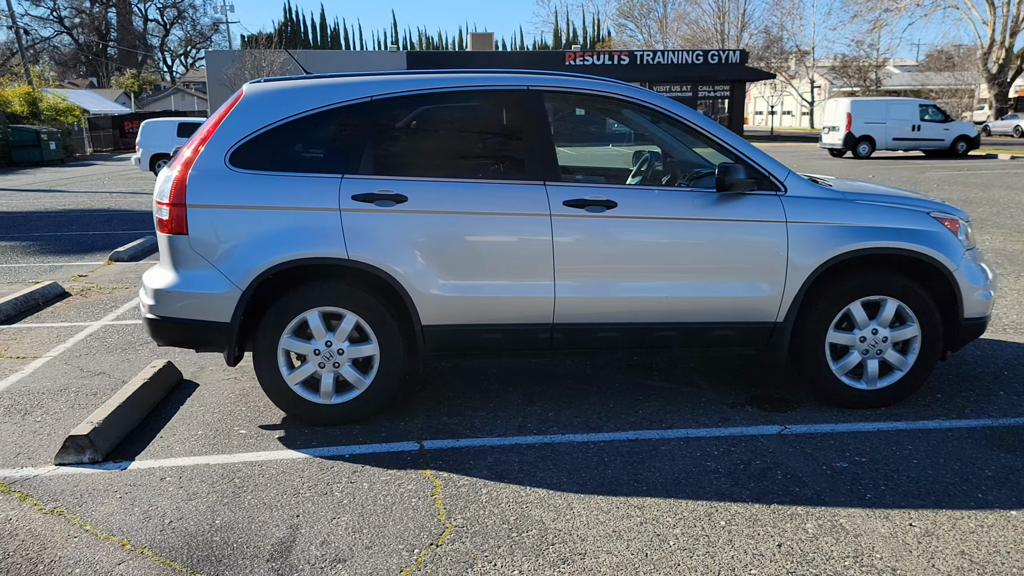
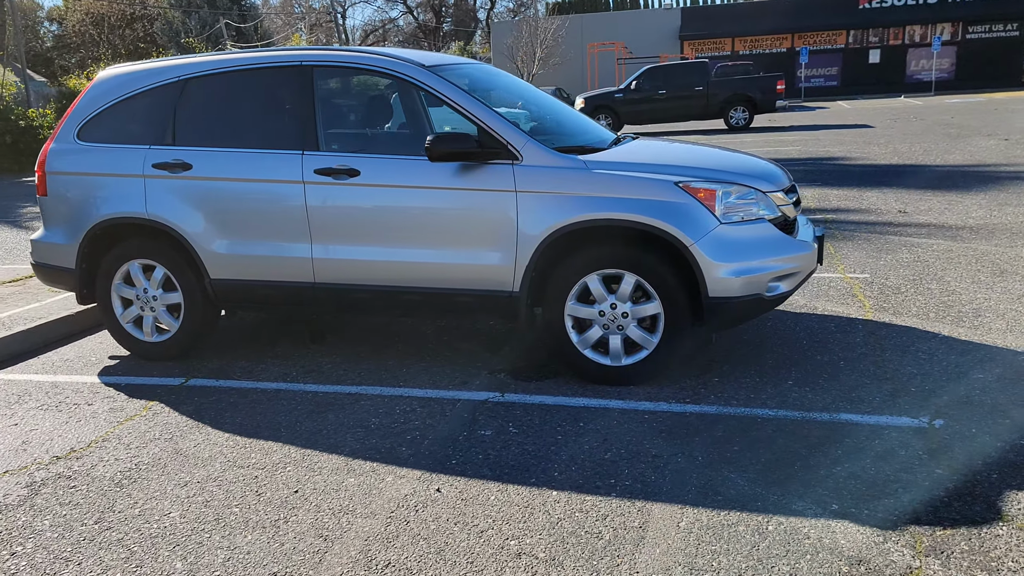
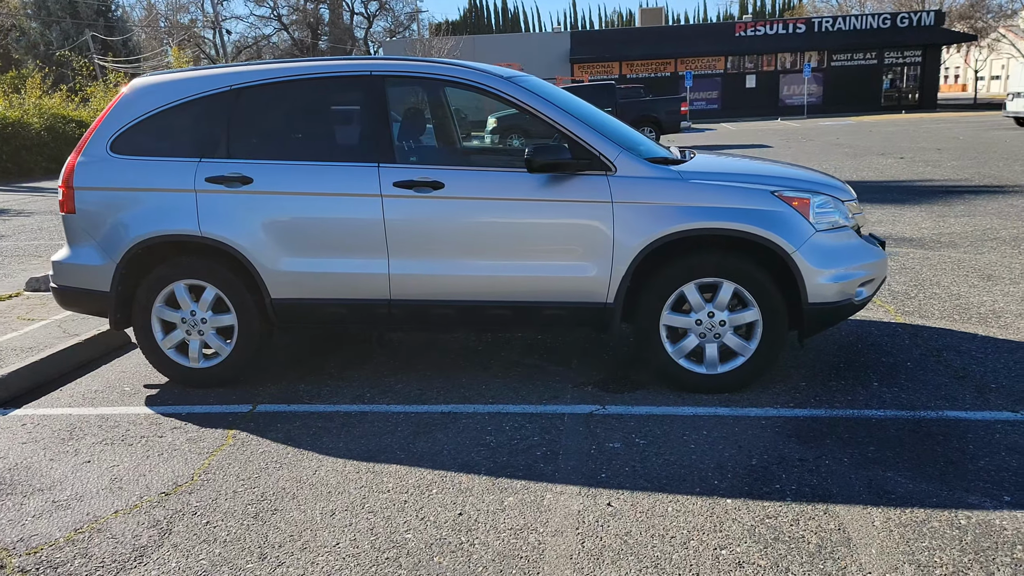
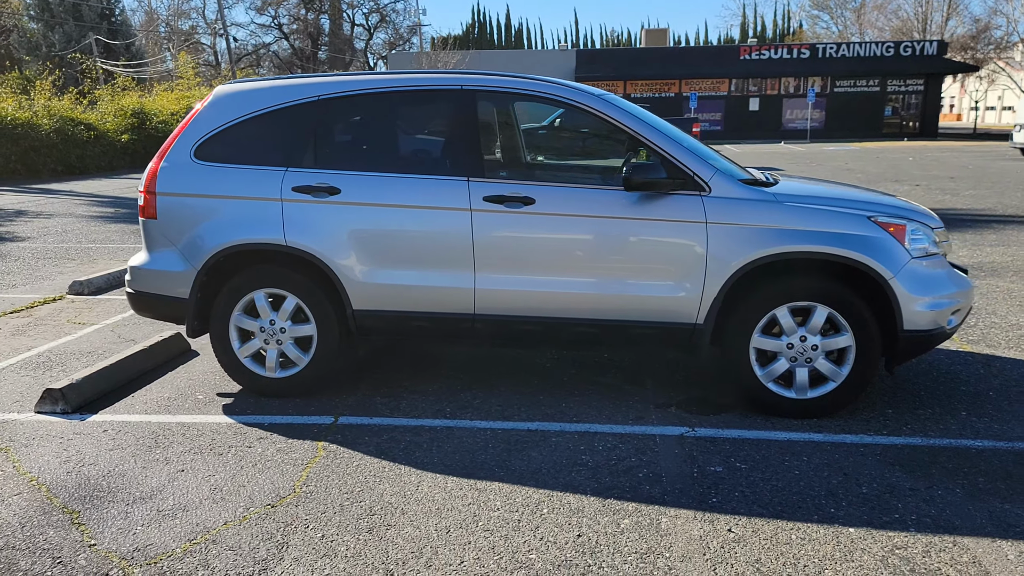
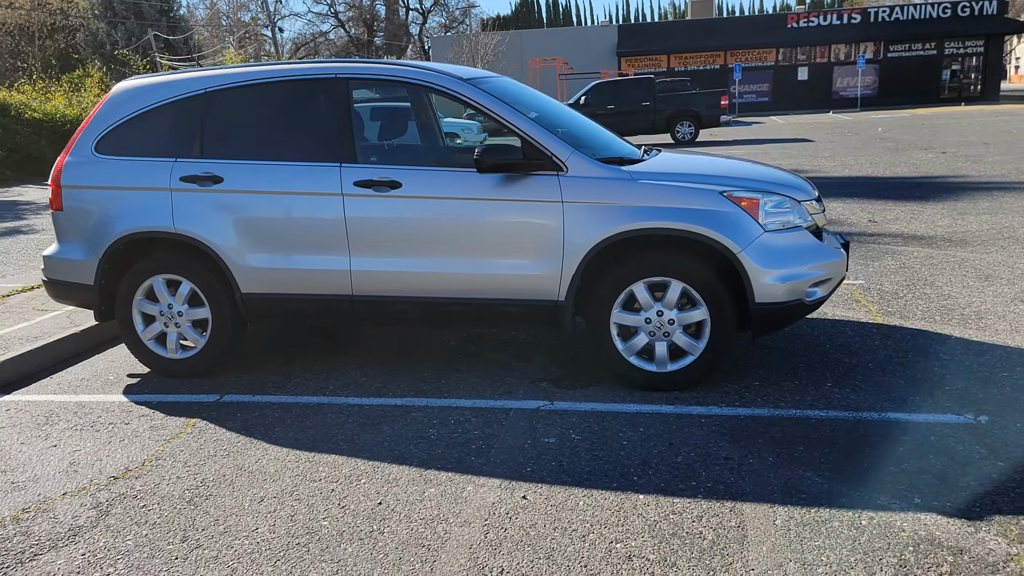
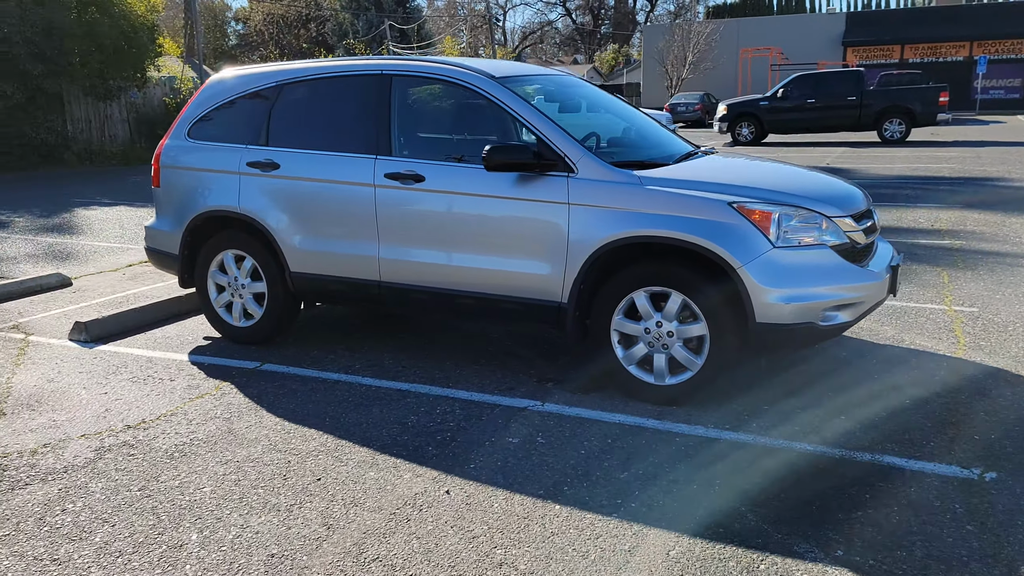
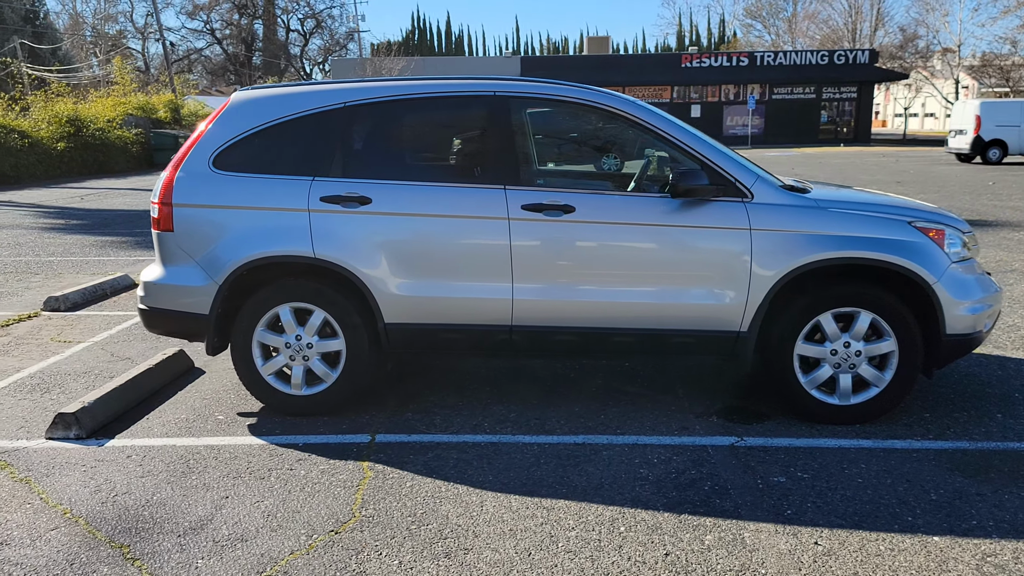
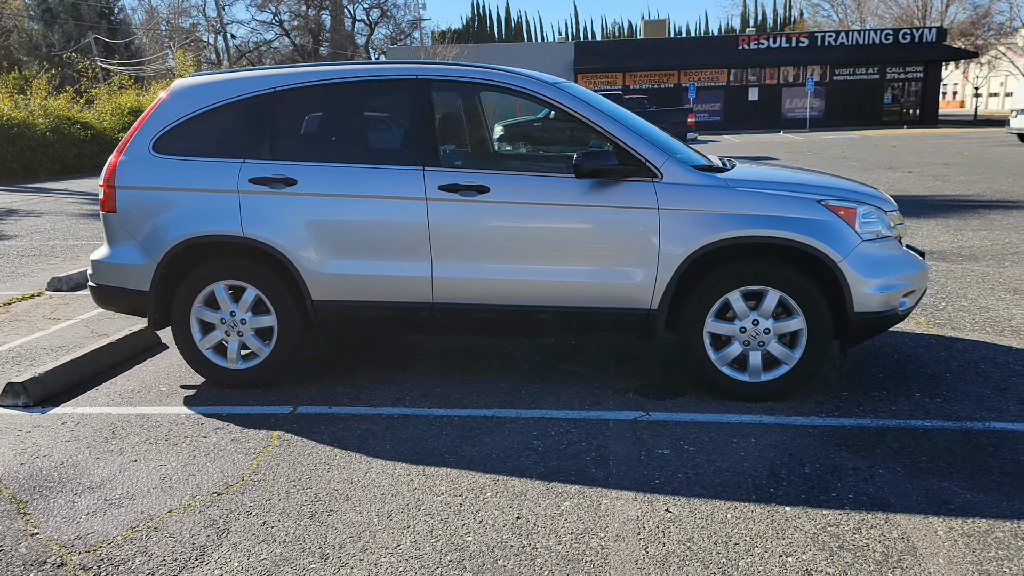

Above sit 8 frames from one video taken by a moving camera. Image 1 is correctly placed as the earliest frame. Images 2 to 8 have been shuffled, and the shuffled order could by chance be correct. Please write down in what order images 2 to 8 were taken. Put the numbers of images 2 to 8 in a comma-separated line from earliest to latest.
7, 4, 8, 3, 5, 2, 6
